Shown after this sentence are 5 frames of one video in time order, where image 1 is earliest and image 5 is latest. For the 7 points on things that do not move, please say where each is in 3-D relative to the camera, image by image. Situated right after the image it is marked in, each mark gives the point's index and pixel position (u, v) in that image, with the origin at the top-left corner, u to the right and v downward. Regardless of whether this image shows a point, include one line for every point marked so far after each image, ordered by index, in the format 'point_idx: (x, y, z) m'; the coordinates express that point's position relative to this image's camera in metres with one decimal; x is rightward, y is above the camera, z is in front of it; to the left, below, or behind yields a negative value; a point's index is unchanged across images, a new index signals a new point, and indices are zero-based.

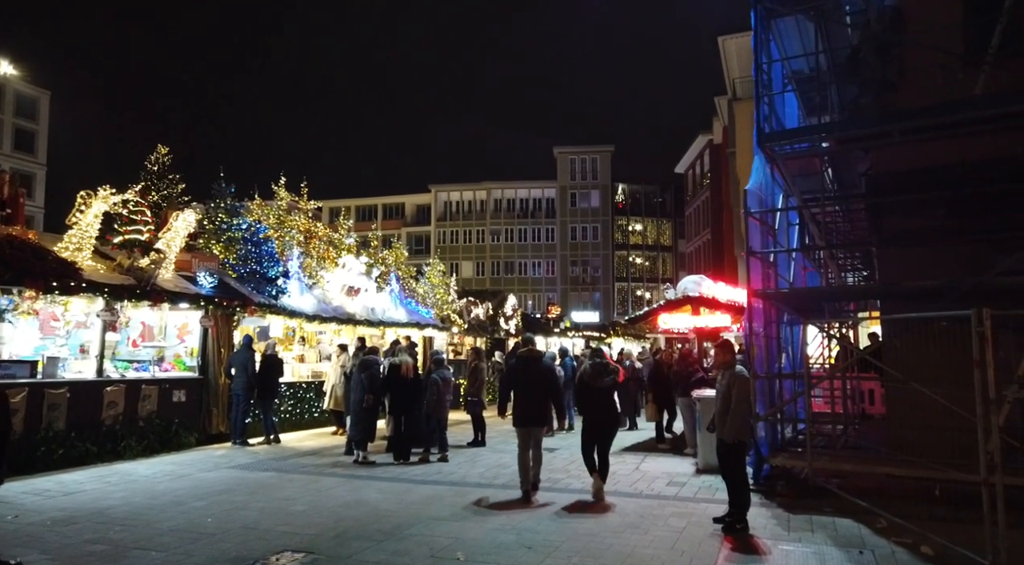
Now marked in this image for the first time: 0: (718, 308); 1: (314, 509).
0: (+4.0, -0.5, +13.9) m
1: (-2.3, -2.6, +8.2) m
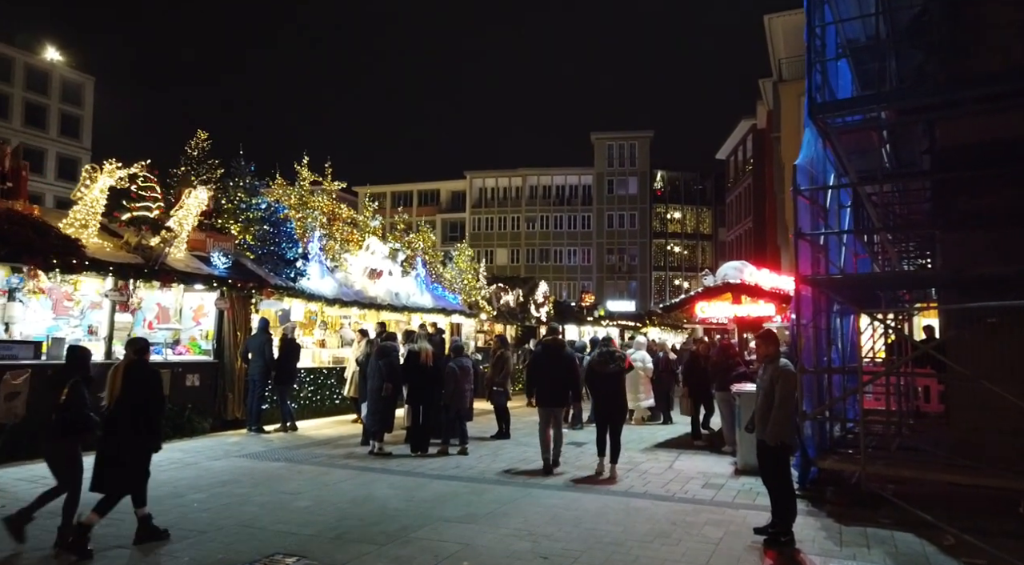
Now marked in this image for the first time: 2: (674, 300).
0: (+4.5, -0.3, +13.0) m
1: (-2.1, -2.4, +7.6) m
2: (+3.1, -0.3, +13.5) m
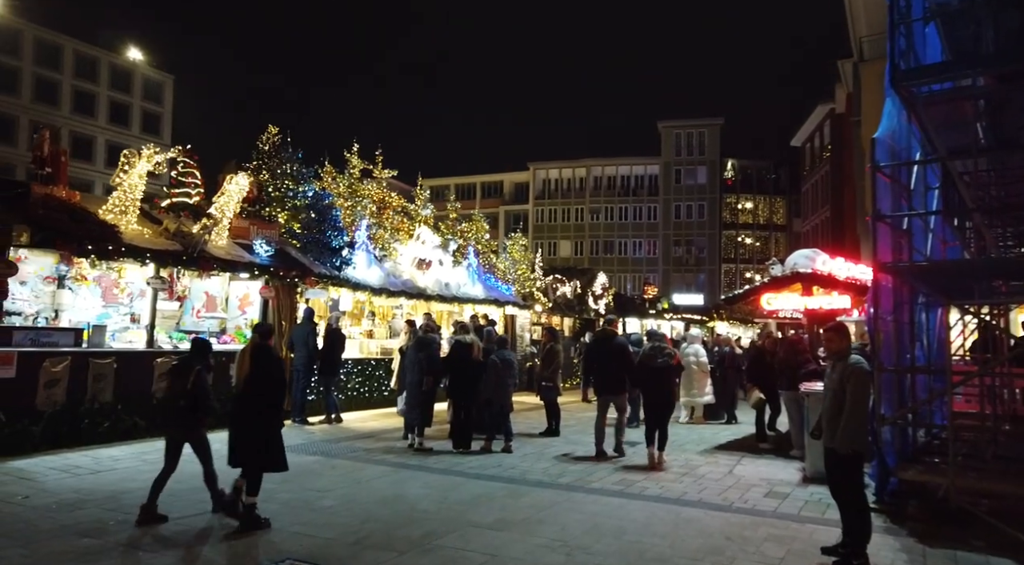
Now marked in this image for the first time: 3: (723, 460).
0: (+5.4, -0.1, +11.9) m
1: (-1.7, -2.2, +7.2) m
2: (+4.0, -0.2, +12.6) m
3: (+3.1, -2.6, +10.4) m
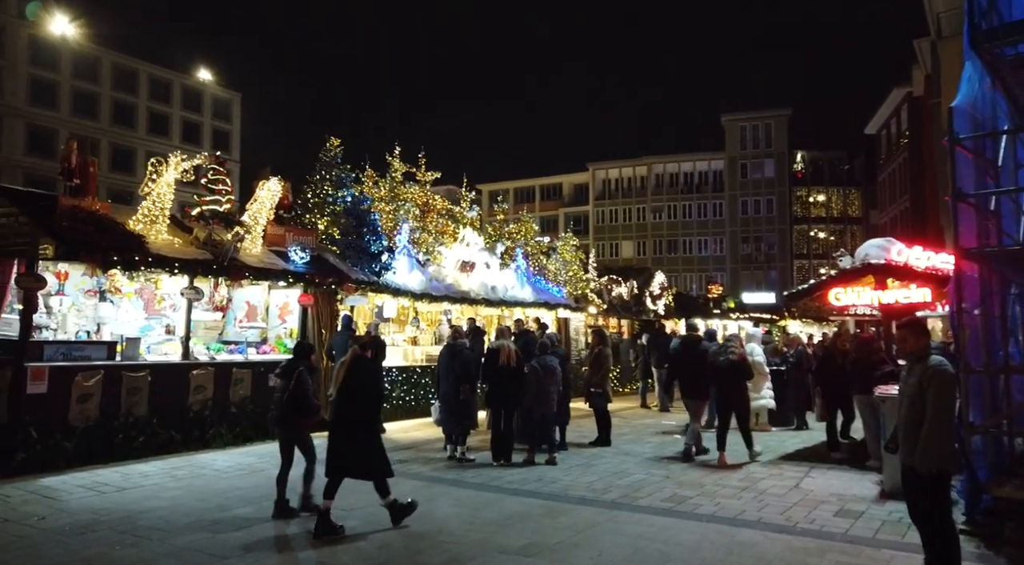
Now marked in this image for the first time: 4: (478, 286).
0: (+6.1, 0.0, +10.8) m
1: (-1.4, -2.3, +6.7) m
2: (+4.7, -0.1, +11.6) m
3: (+3.7, -2.5, +9.5) m
4: (-0.7, -0.1, +14.7) m
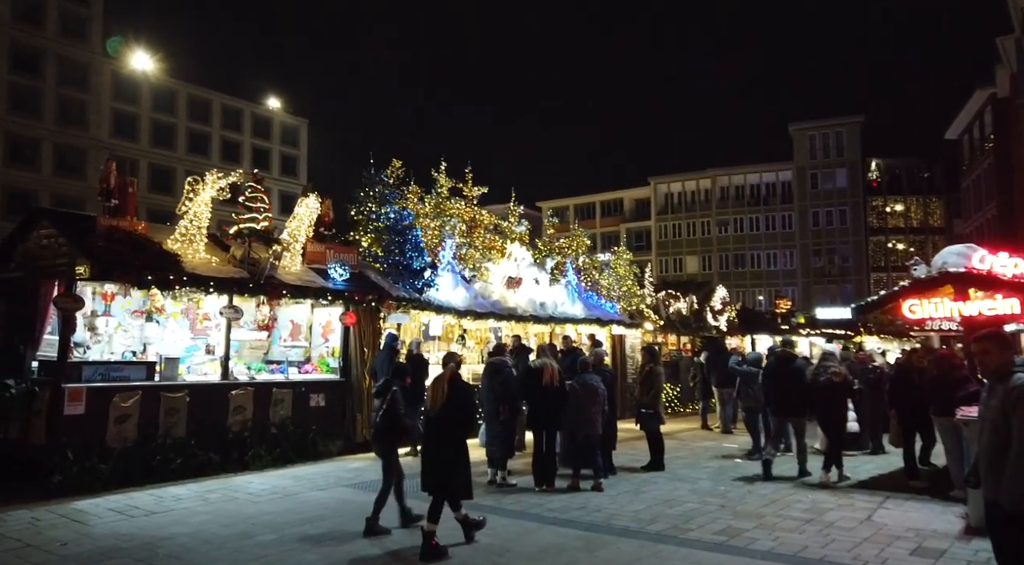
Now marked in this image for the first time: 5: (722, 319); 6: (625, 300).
0: (+6.6, -0.1, +9.8) m
1: (-1.1, -2.4, +6.3) m
2: (+5.4, -0.3, +10.7) m
3: (+4.2, -2.6, +8.6) m
4: (+0.3, -0.4, +14.2) m
5: (+5.9, -1.1, +20.1) m
6: (+3.0, -0.4, +18.3) m
